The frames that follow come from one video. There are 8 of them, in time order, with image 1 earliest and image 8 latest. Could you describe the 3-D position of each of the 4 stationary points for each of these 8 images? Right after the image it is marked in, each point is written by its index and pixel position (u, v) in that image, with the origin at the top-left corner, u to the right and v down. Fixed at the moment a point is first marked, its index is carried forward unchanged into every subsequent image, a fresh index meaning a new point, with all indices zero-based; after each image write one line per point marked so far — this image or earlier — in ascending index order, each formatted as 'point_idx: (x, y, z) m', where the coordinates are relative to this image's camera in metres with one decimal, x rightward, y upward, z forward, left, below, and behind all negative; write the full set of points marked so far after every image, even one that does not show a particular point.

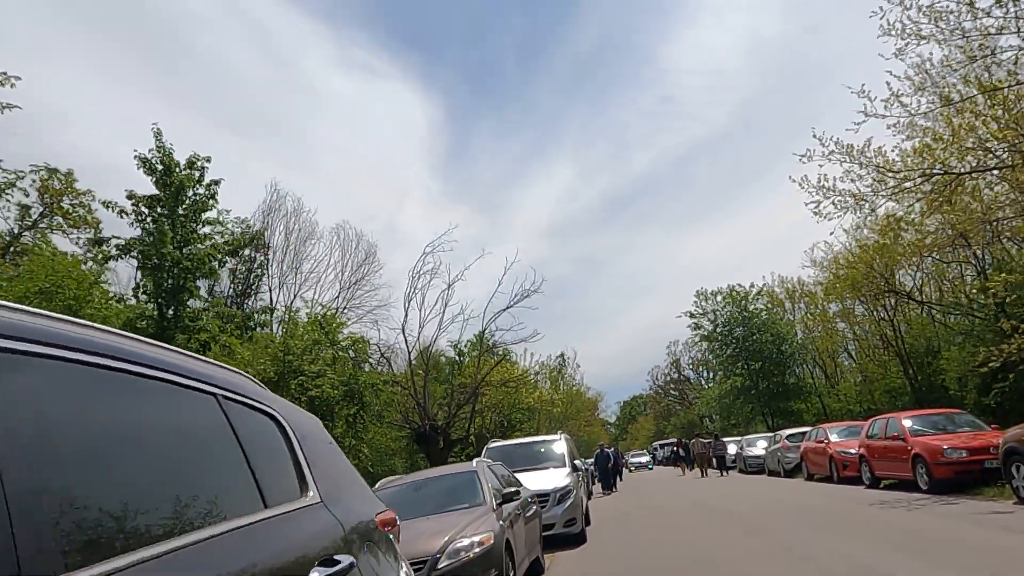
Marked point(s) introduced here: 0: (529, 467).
0: (+0.2, -3.0, +13.6) m
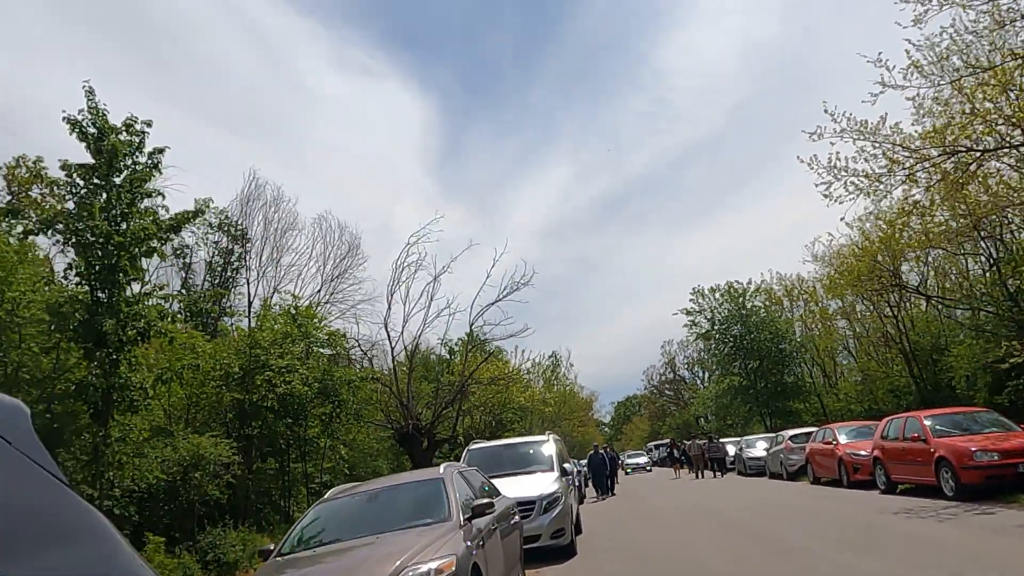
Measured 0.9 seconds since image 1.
0: (0.0, -2.8, +12.4) m
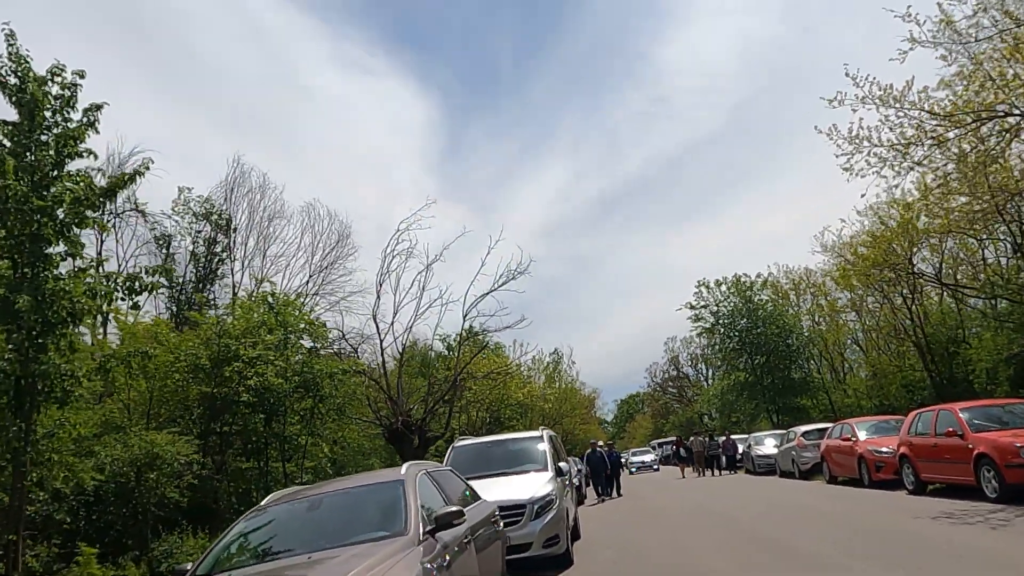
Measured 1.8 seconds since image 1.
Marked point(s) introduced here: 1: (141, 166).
0: (-0.2, -2.5, +11.1) m
1: (-3.8, +1.3, +8.5) m
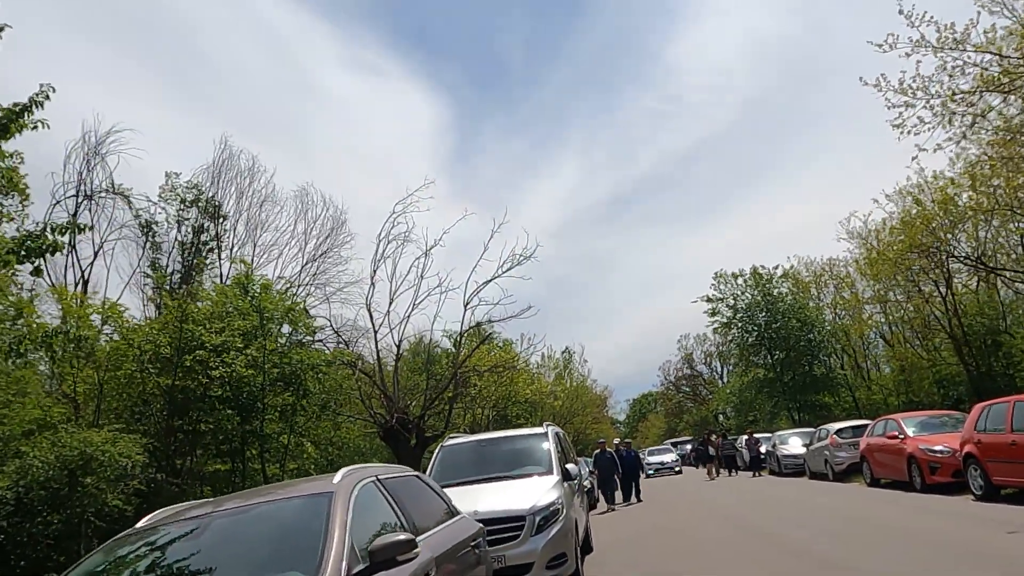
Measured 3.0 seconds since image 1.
0: (-0.2, -2.1, +9.4) m
1: (-3.9, +1.6, +6.8) m
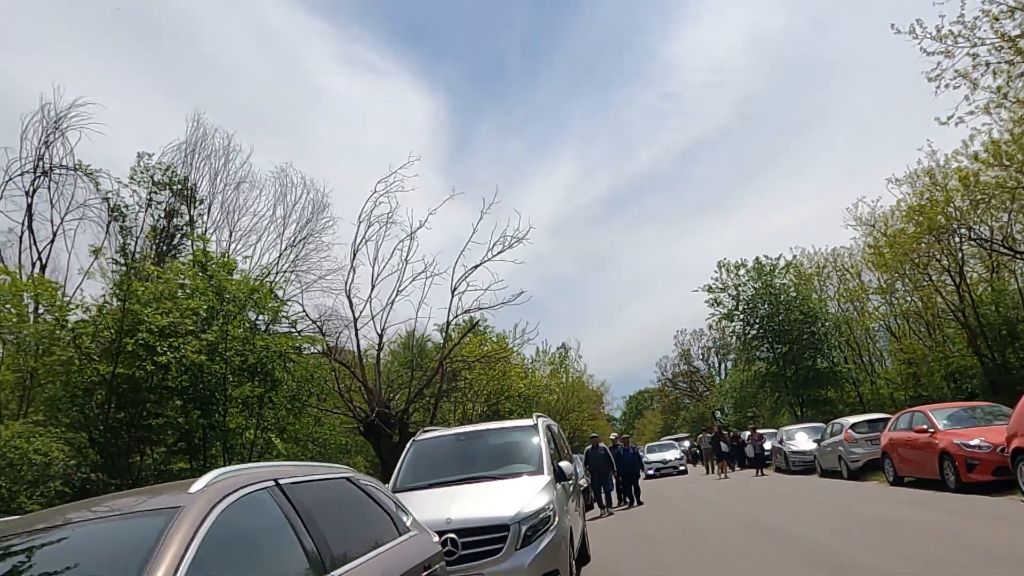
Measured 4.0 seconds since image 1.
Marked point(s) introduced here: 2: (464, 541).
0: (-0.3, -1.8, +8.0) m
1: (-4.1, +1.9, +5.4) m
2: (-0.4, -2.0, +6.4) m
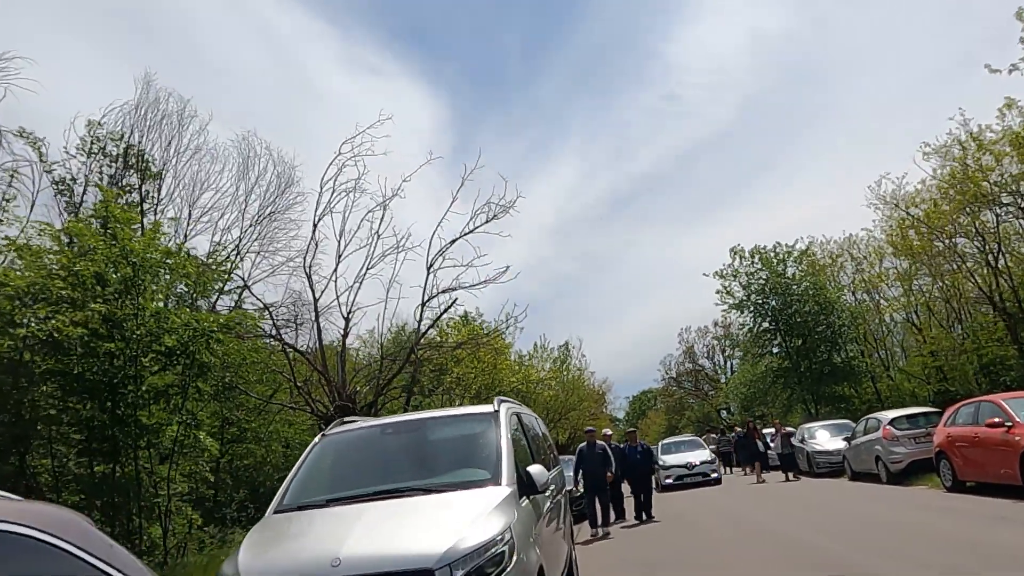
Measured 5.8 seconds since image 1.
0: (-0.7, -1.3, +5.5) m
1: (-4.4, +2.4, +2.9) m
2: (-0.7, -1.5, +3.9) m
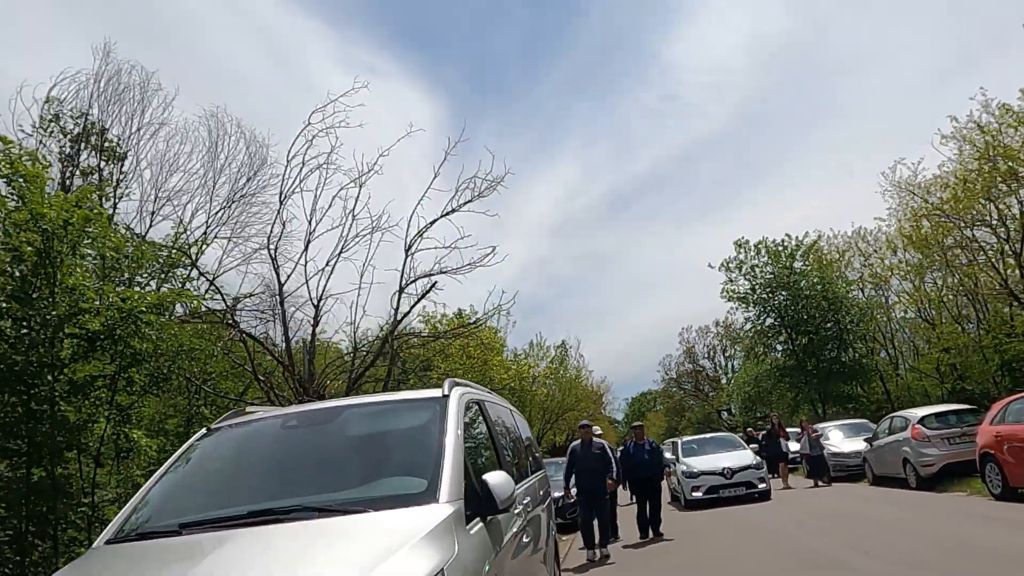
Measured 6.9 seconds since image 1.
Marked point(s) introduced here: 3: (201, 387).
0: (-0.9, -1.0, +3.9) m
1: (-4.6, +2.8, +1.3) m
2: (-0.9, -1.1, +2.3) m
3: (-4.8, -1.7, +13.1) m
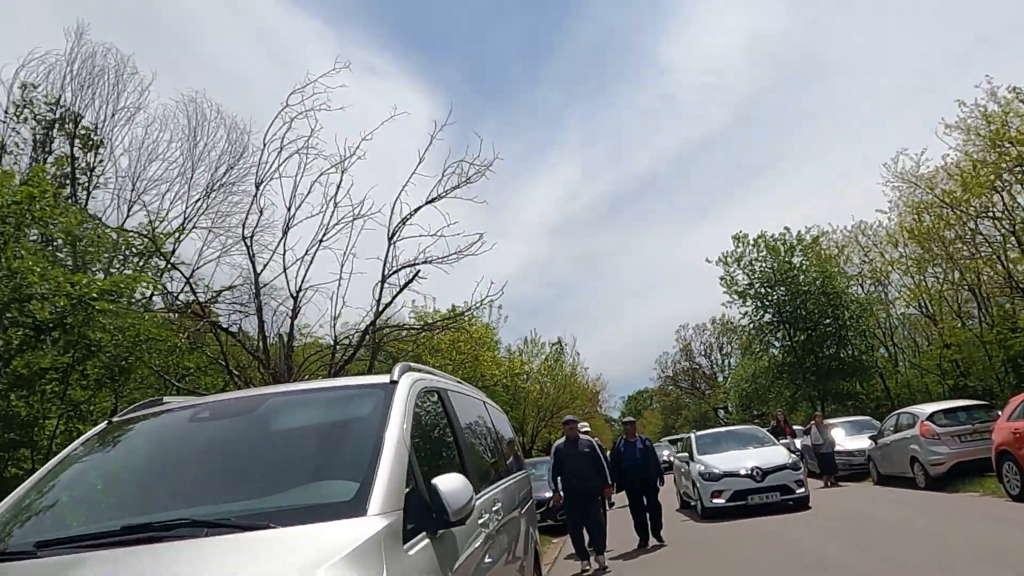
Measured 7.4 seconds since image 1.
0: (-1.0, -0.8, +3.2) m
1: (-4.8, +2.9, +0.5) m
2: (-1.1, -1.0, +1.6) m
3: (-5.0, -1.5, +12.4) m
